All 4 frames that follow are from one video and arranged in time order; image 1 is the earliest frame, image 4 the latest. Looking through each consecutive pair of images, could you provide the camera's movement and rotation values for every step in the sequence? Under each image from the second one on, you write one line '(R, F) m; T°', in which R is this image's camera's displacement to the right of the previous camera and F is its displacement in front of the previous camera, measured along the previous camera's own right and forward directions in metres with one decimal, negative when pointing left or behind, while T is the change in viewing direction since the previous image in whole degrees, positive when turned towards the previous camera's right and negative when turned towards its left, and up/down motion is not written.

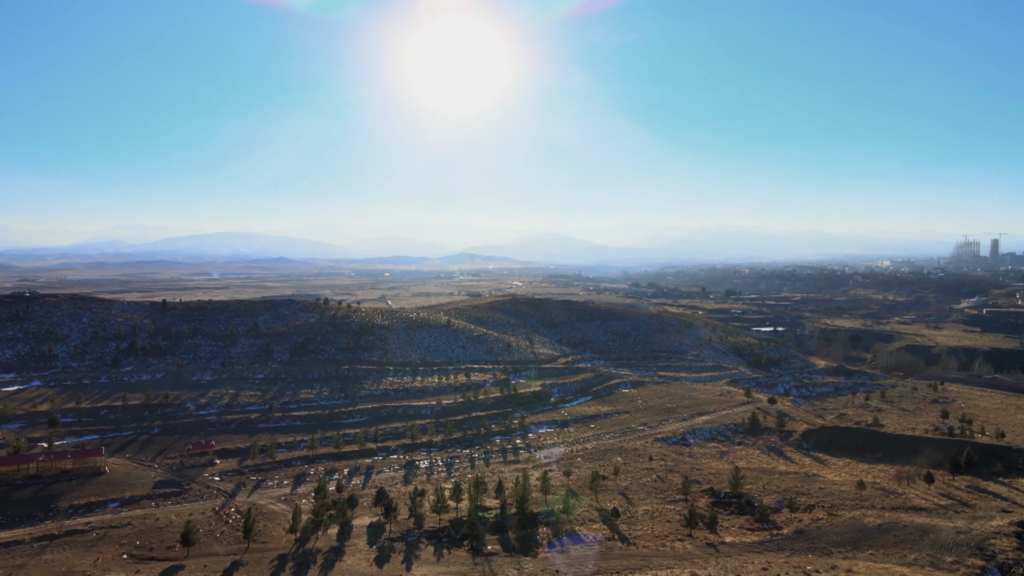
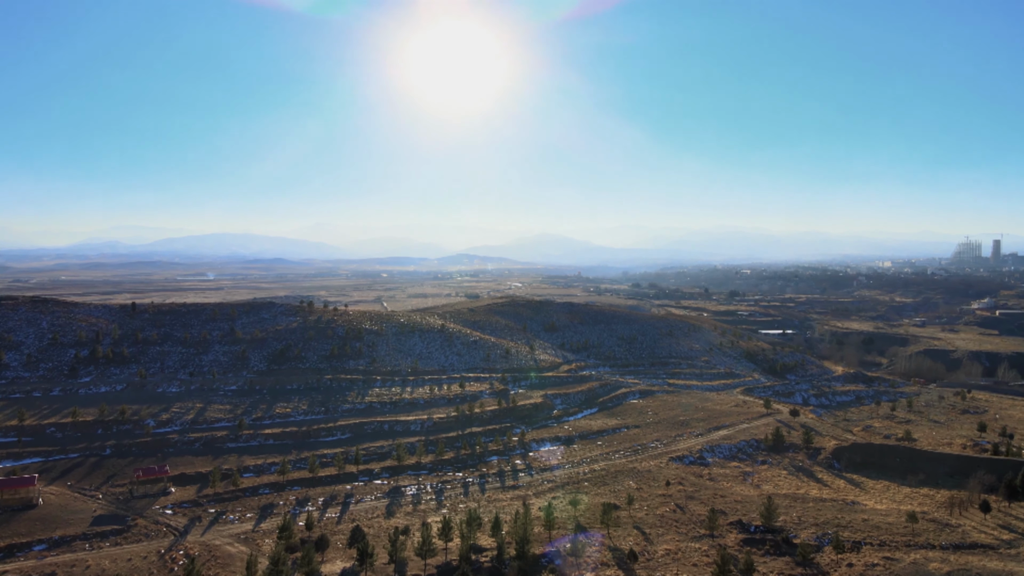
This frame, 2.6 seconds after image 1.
(0.0, +3.2) m; 0°
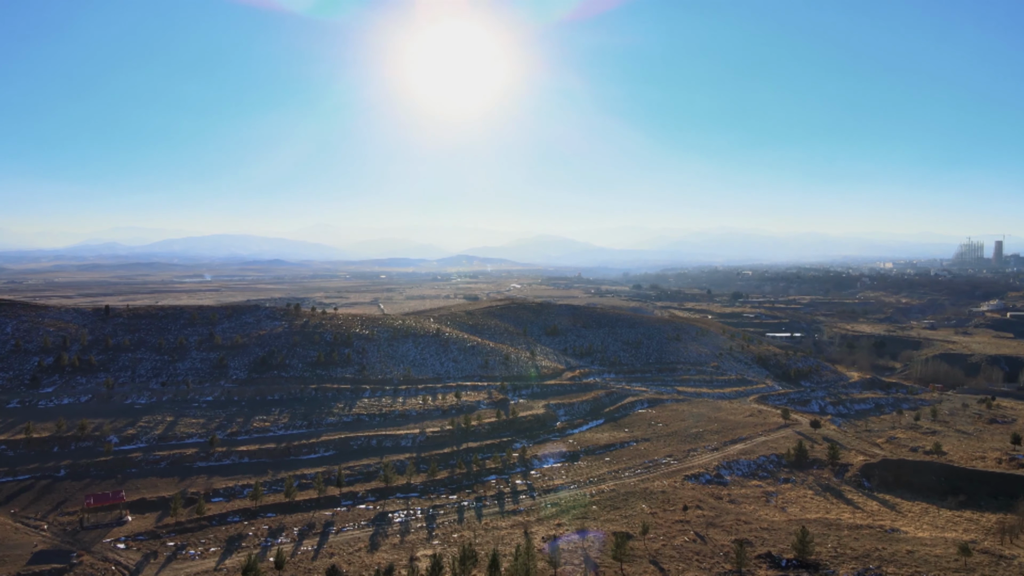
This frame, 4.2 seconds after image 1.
(0.0, +2.4) m; 0°
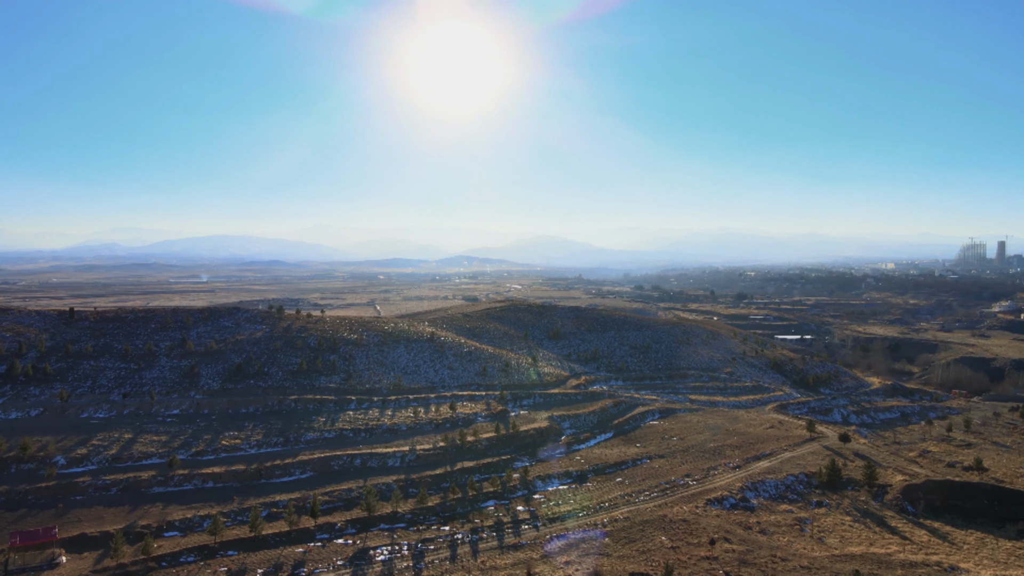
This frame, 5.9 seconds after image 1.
(0.0, +2.9) m; 0°
